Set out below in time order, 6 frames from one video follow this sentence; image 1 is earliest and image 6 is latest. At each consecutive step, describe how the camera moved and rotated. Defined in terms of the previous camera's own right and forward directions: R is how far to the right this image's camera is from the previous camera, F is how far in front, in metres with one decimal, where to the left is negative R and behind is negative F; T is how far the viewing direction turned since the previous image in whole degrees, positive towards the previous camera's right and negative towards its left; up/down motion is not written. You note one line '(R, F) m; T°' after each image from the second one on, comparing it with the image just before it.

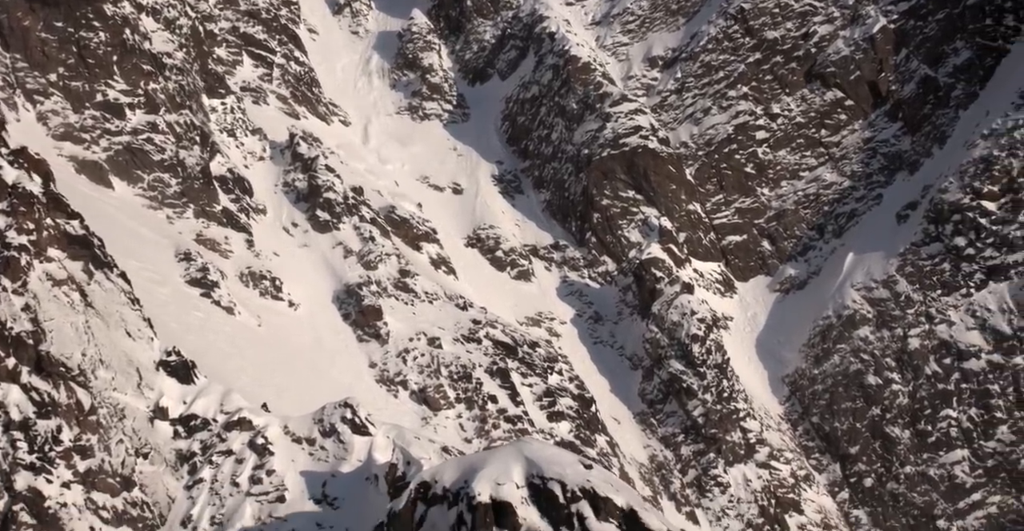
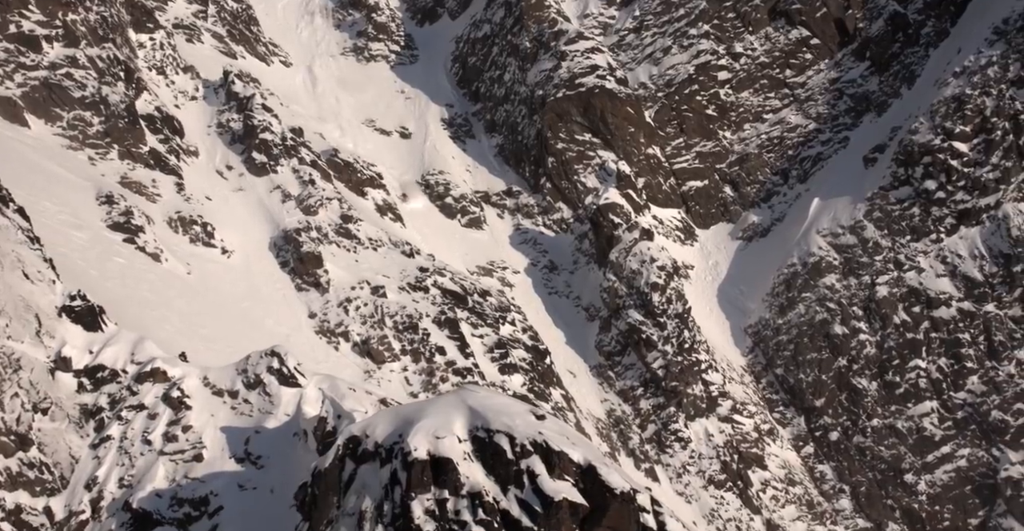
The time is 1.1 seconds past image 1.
(+0.3, +2.8) m; +2°
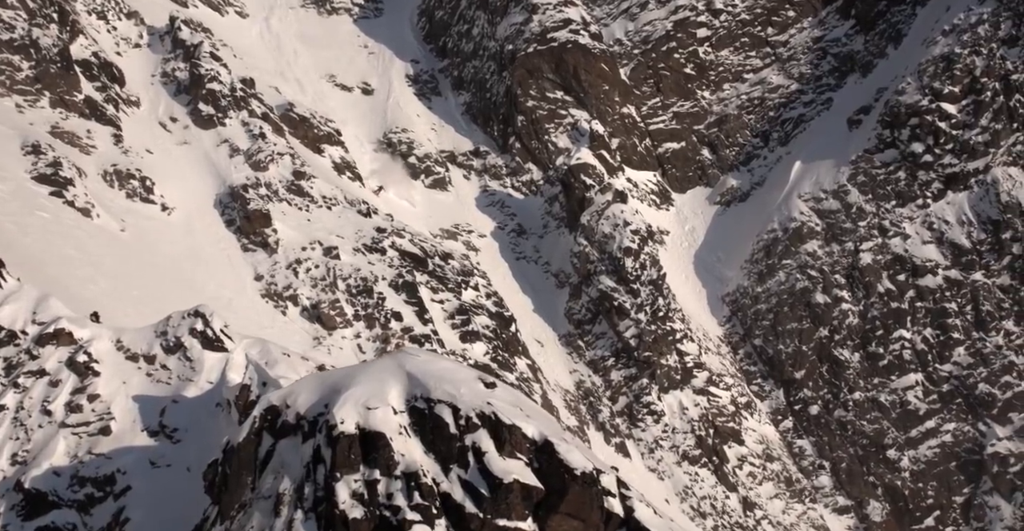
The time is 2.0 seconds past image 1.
(+0.4, +2.8) m; +1°
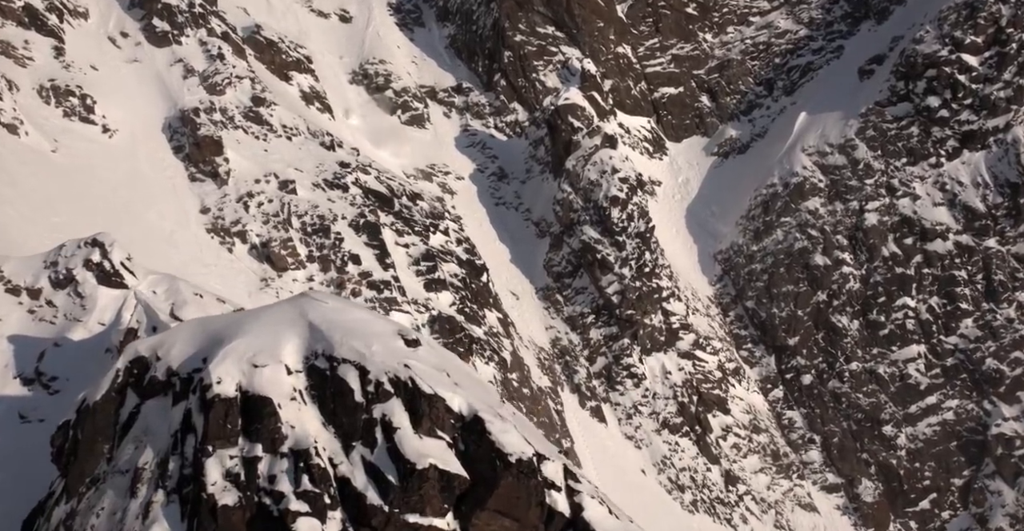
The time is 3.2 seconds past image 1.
(+0.7, +3.4) m; 0°
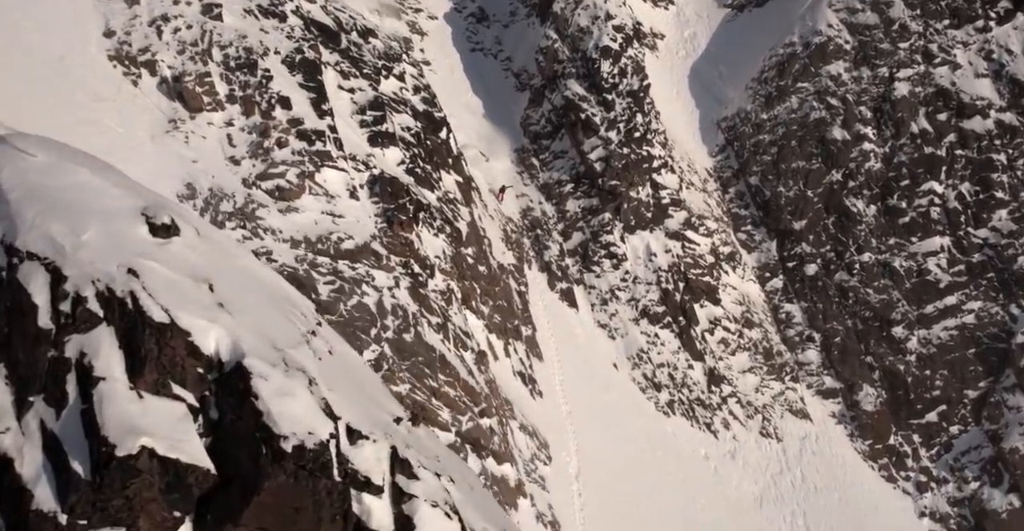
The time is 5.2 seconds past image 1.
(+1.3, +5.3) m; 0°
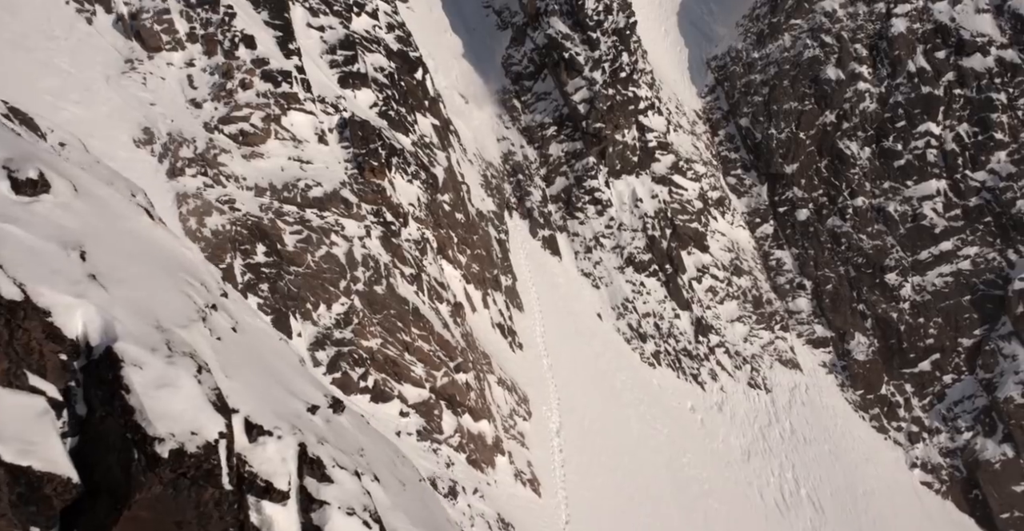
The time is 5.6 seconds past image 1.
(+0.4, +1.2) m; 0°
